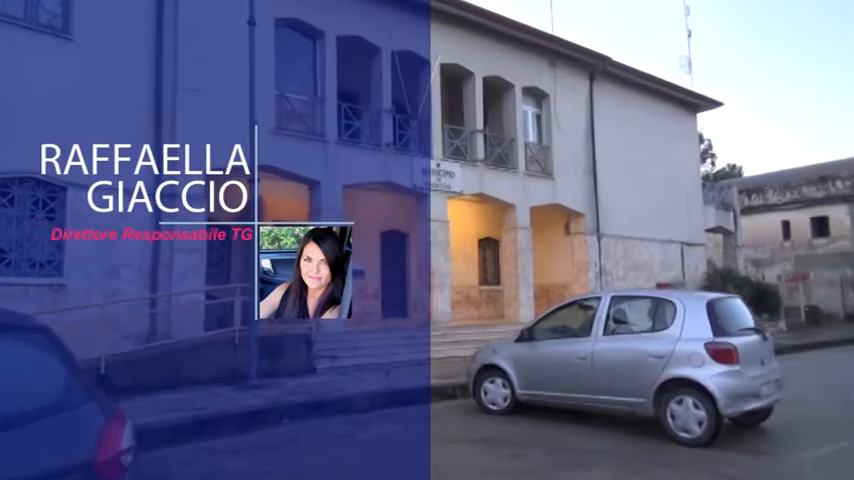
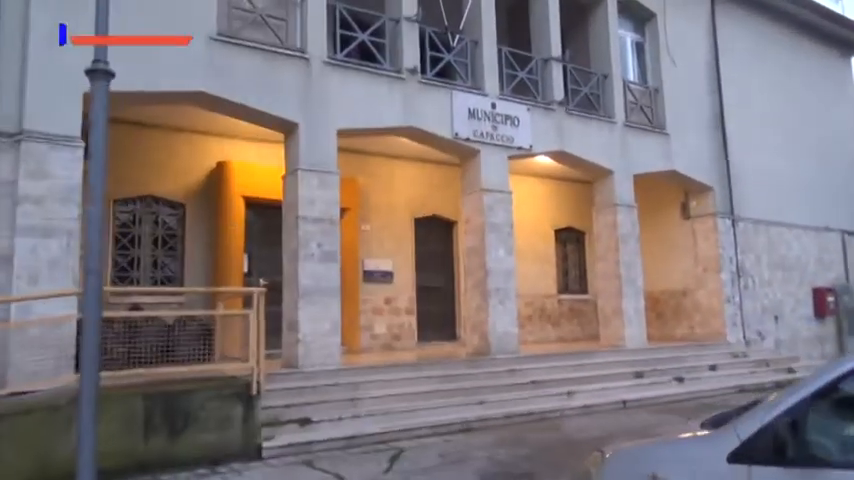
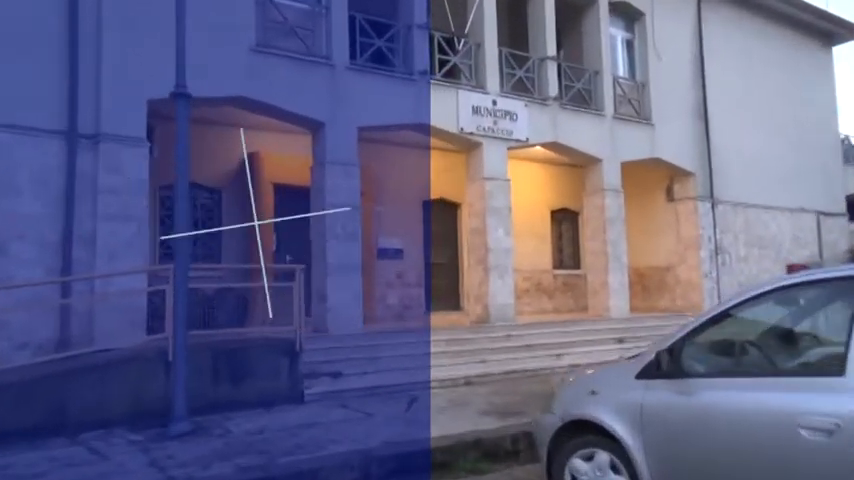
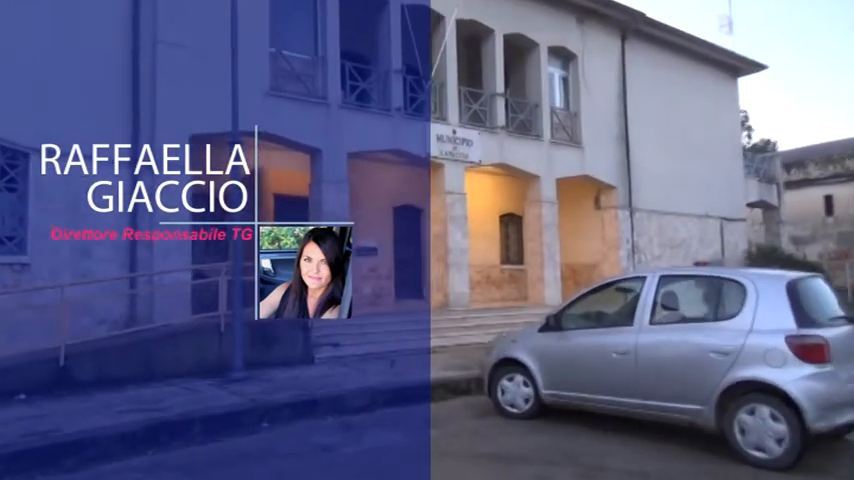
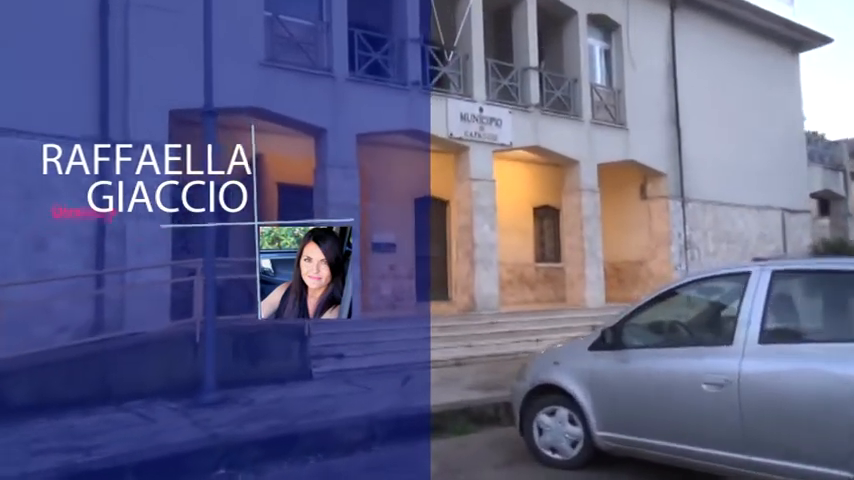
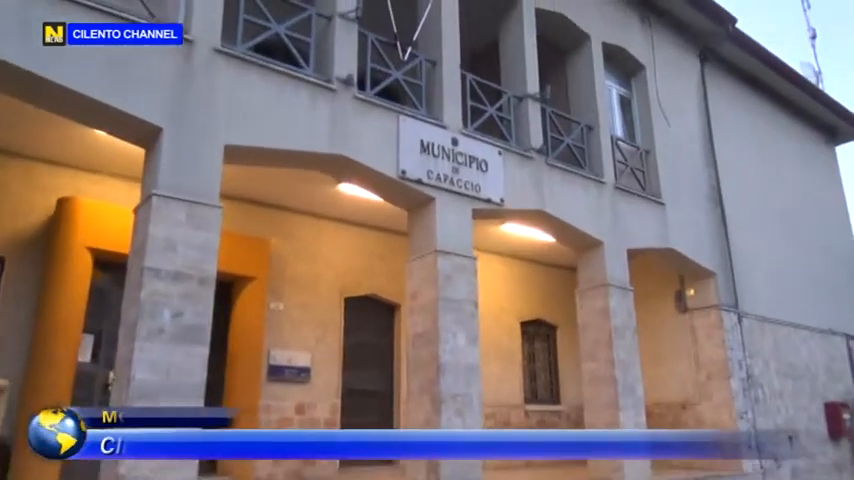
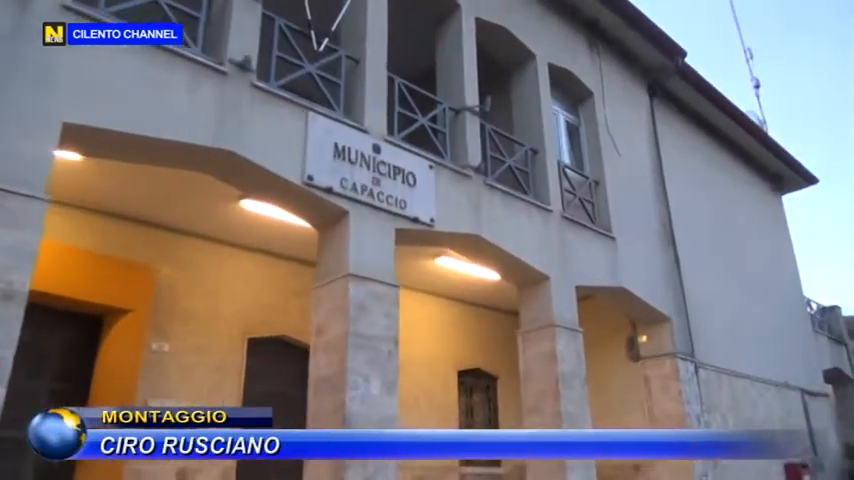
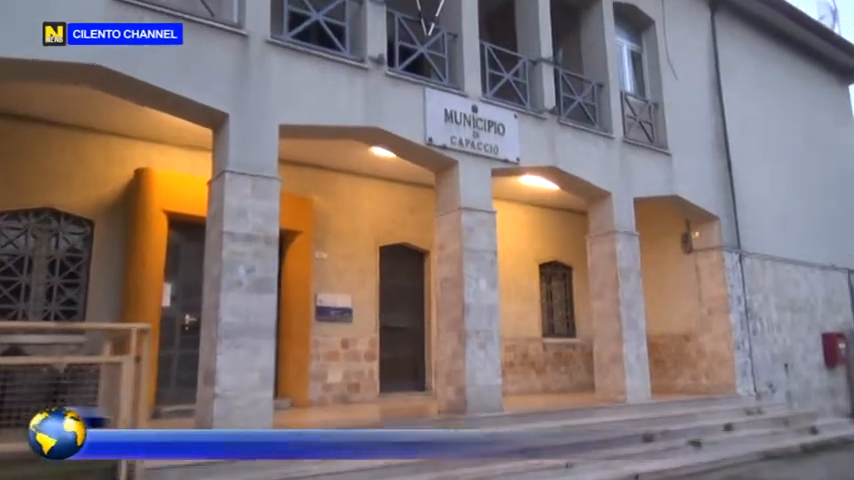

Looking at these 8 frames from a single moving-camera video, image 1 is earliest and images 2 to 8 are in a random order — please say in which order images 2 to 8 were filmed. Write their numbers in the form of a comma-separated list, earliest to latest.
4, 5, 3, 2, 8, 6, 7
